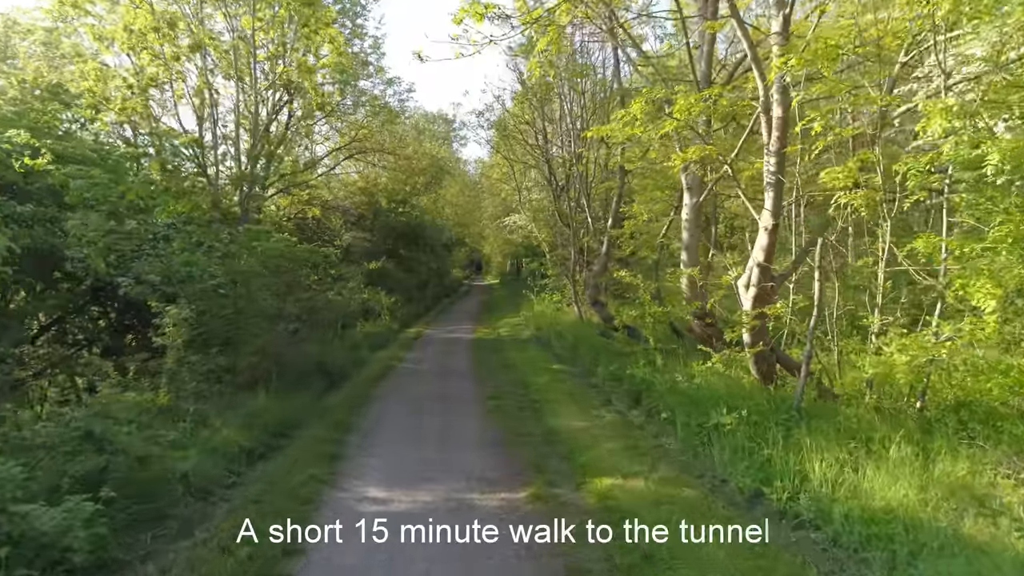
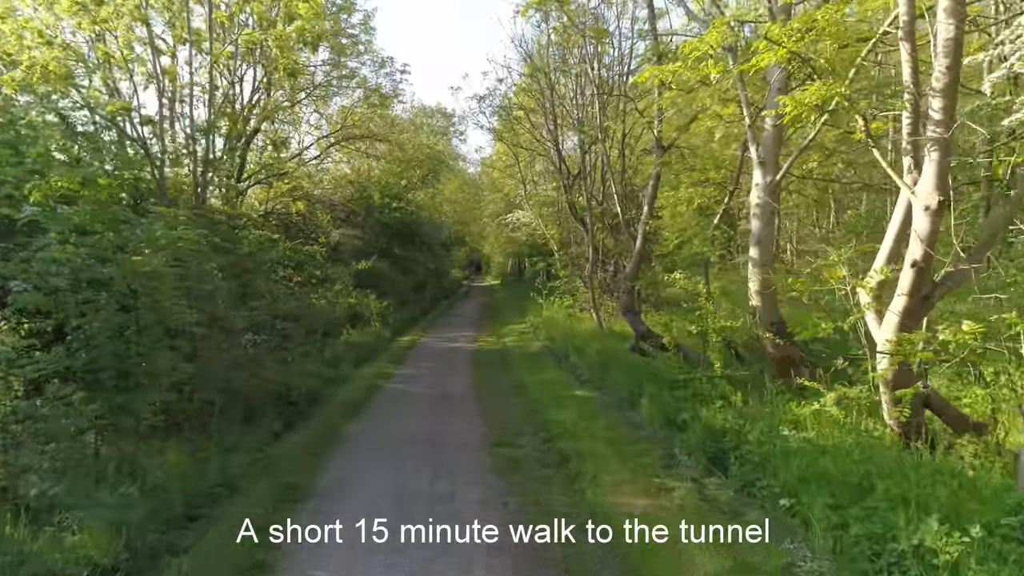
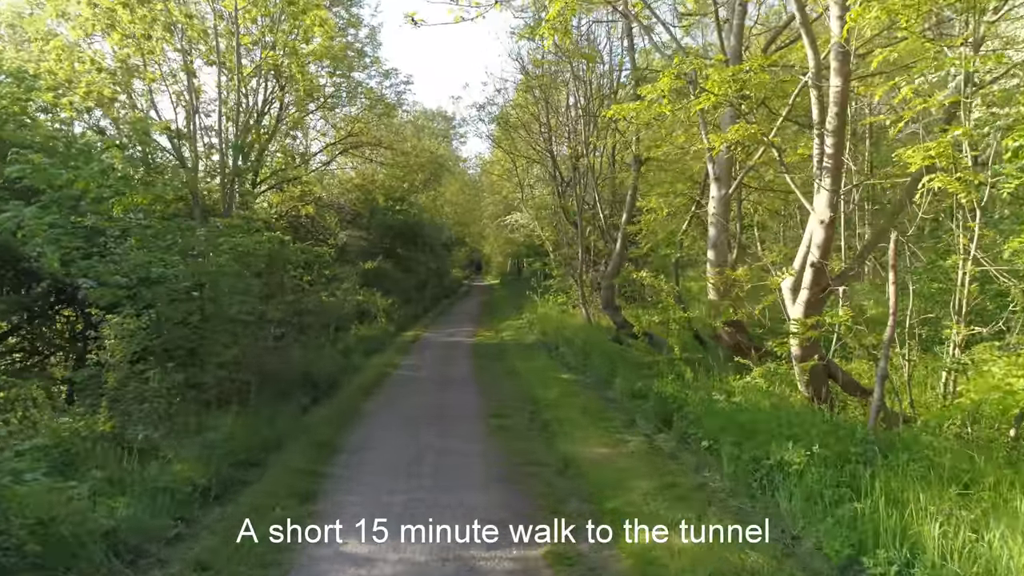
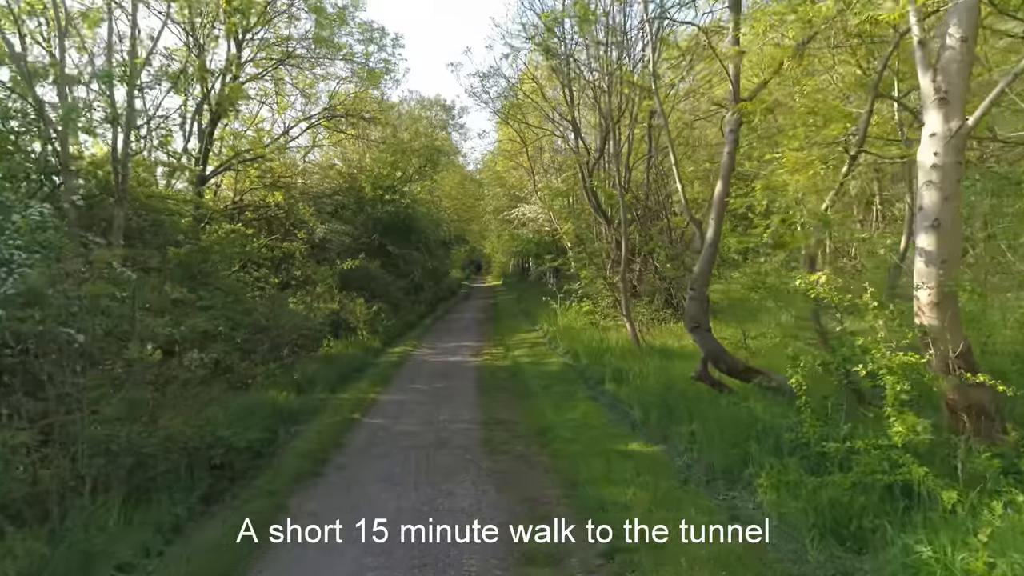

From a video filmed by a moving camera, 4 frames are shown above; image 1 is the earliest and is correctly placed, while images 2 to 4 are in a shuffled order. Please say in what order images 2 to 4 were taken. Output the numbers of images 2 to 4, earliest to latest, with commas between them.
3, 2, 4
